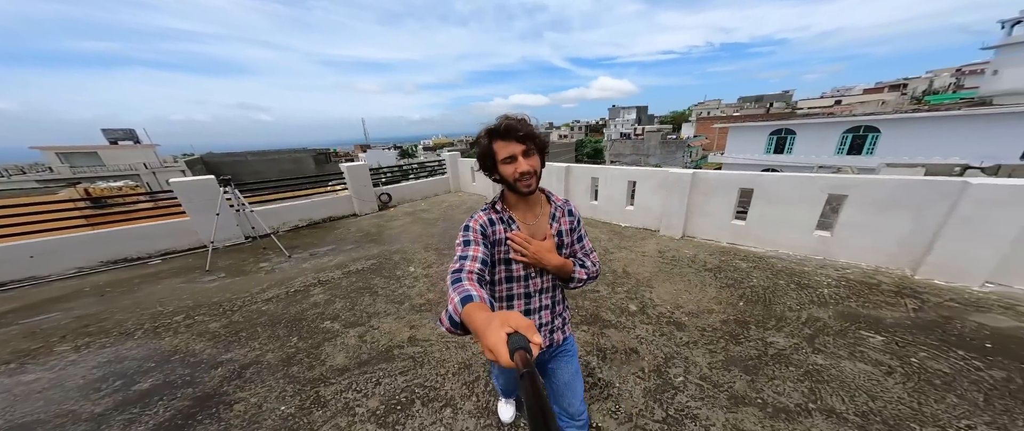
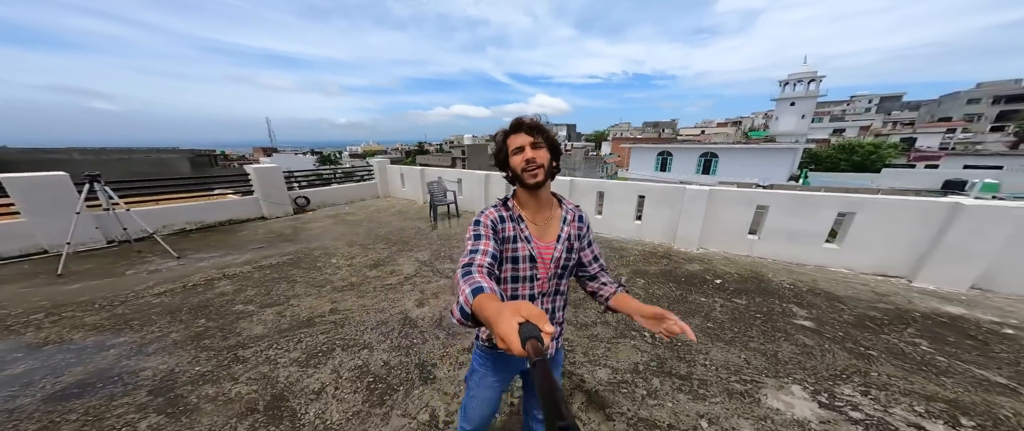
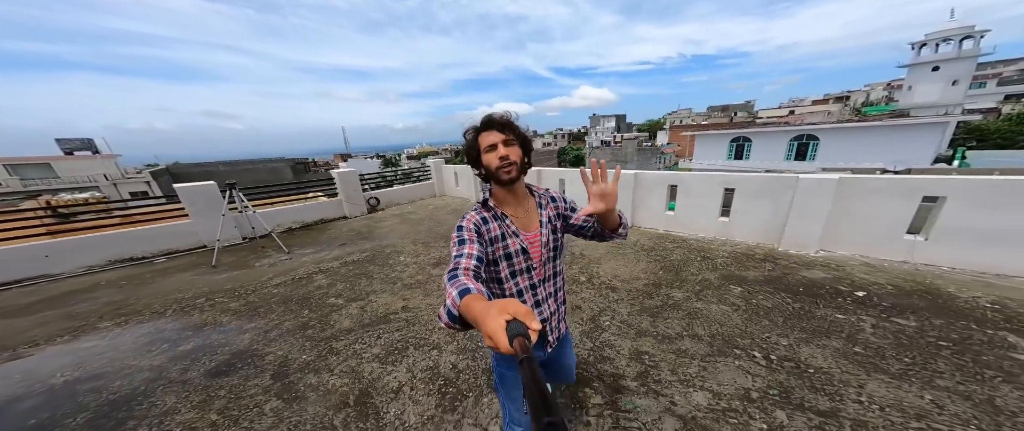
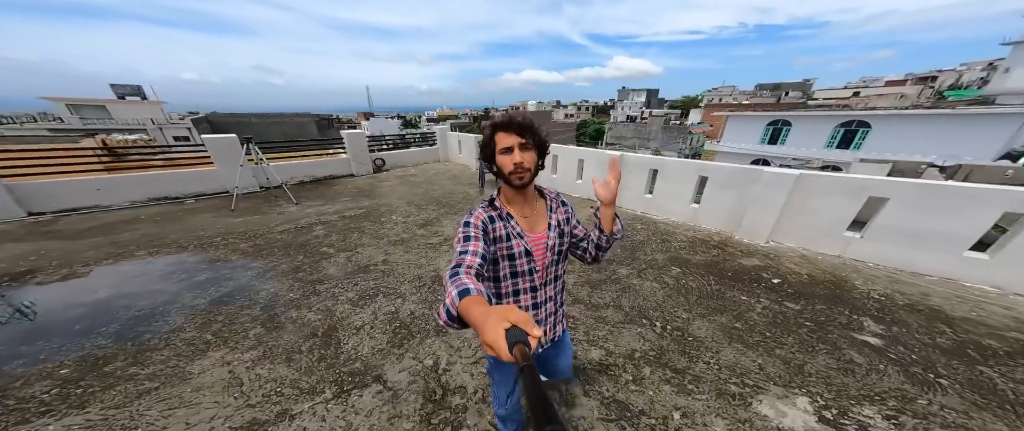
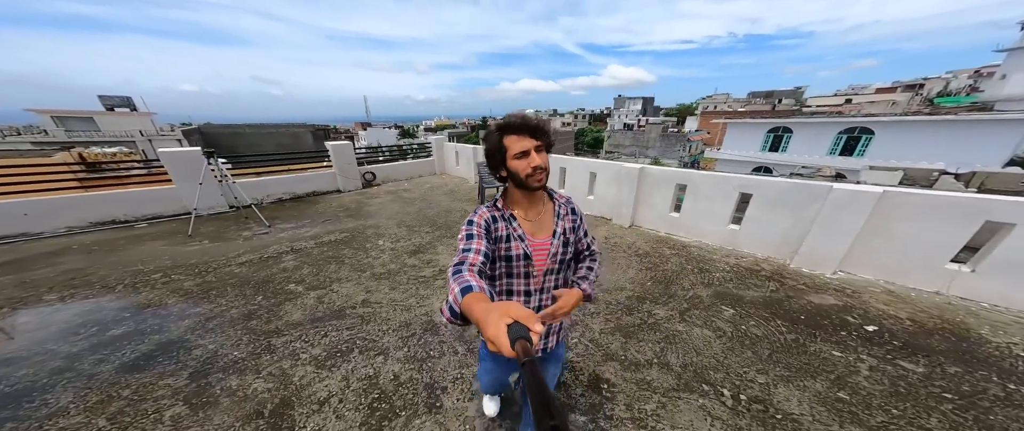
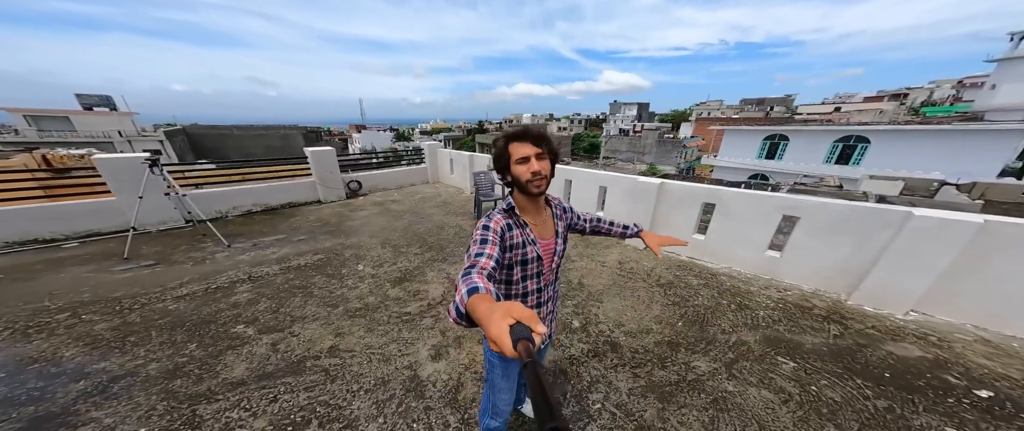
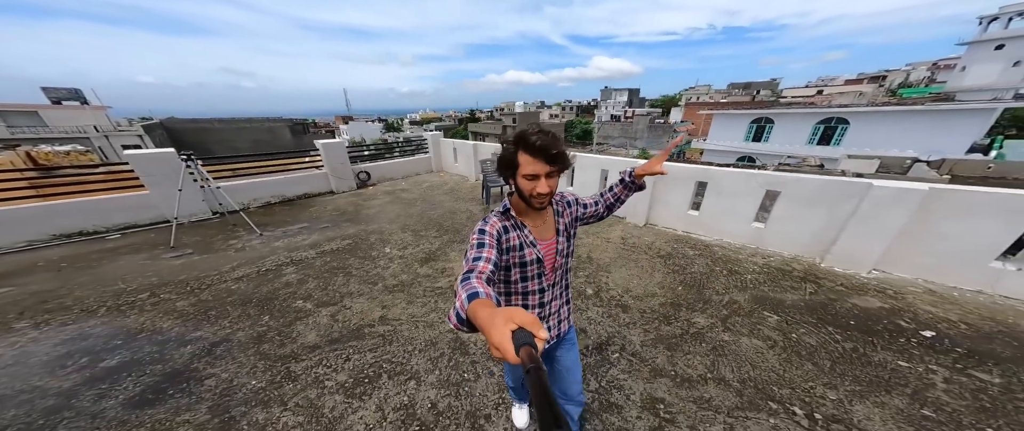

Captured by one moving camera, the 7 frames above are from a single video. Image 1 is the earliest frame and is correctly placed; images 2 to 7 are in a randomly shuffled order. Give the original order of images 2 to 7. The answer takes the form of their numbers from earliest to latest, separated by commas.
3, 2, 4, 5, 6, 7
